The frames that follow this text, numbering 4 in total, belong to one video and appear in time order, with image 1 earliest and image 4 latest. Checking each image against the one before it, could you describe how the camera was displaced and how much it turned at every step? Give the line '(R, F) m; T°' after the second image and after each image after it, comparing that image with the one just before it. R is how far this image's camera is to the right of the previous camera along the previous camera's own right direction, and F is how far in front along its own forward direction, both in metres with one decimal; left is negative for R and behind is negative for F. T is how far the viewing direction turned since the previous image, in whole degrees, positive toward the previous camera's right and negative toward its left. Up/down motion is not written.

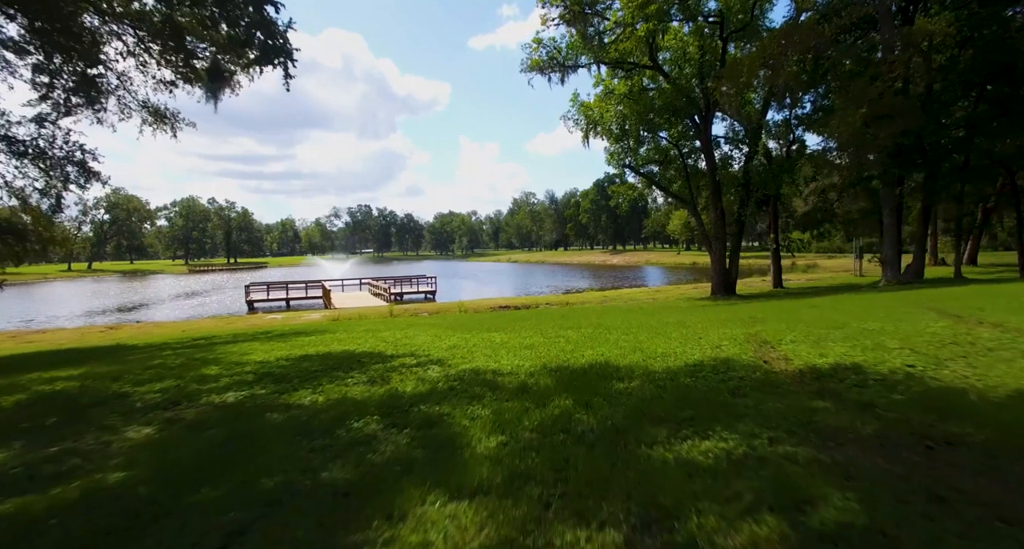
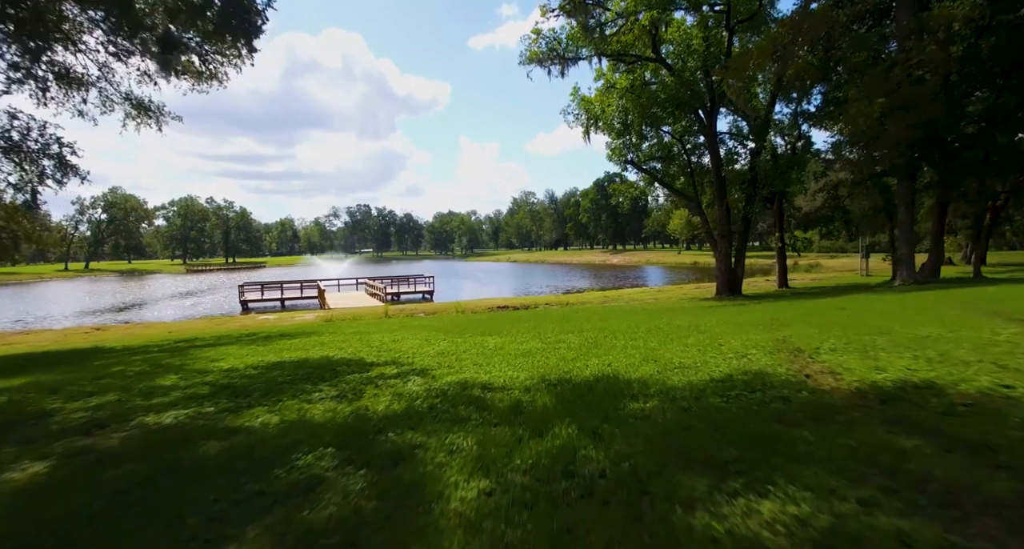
(+0.1, +1.0) m; 0°
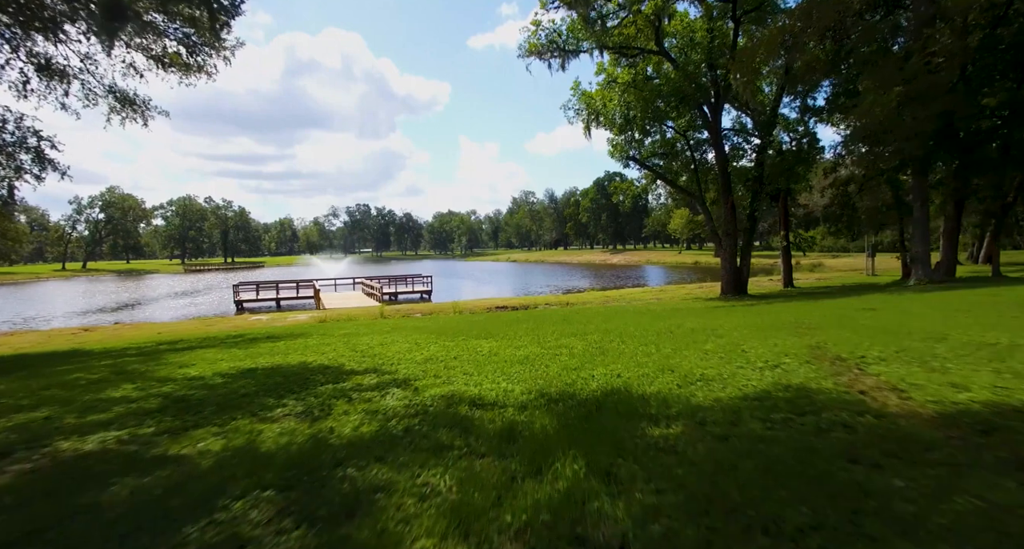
(+0.1, +0.9) m; 0°
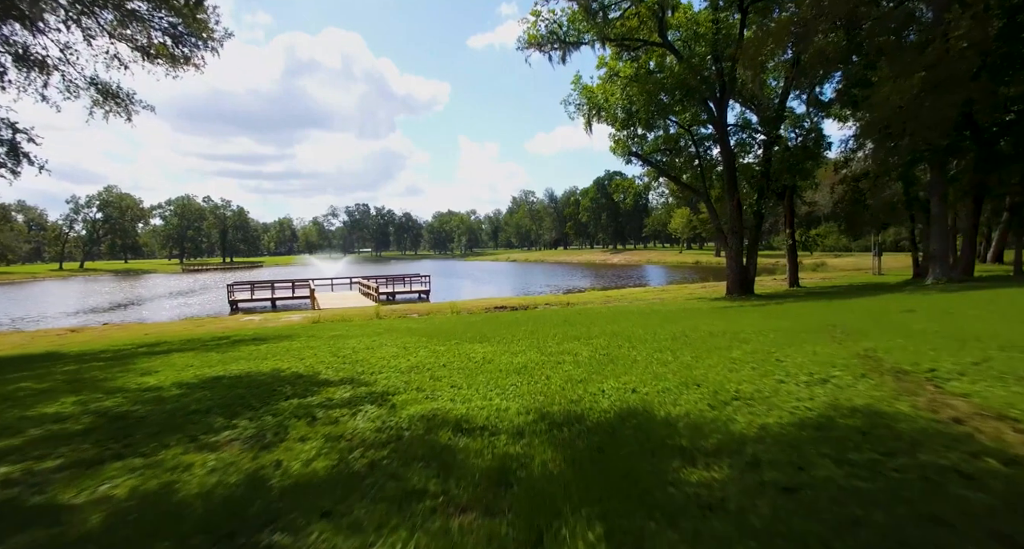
(0.0, +1.0) m; 0°
